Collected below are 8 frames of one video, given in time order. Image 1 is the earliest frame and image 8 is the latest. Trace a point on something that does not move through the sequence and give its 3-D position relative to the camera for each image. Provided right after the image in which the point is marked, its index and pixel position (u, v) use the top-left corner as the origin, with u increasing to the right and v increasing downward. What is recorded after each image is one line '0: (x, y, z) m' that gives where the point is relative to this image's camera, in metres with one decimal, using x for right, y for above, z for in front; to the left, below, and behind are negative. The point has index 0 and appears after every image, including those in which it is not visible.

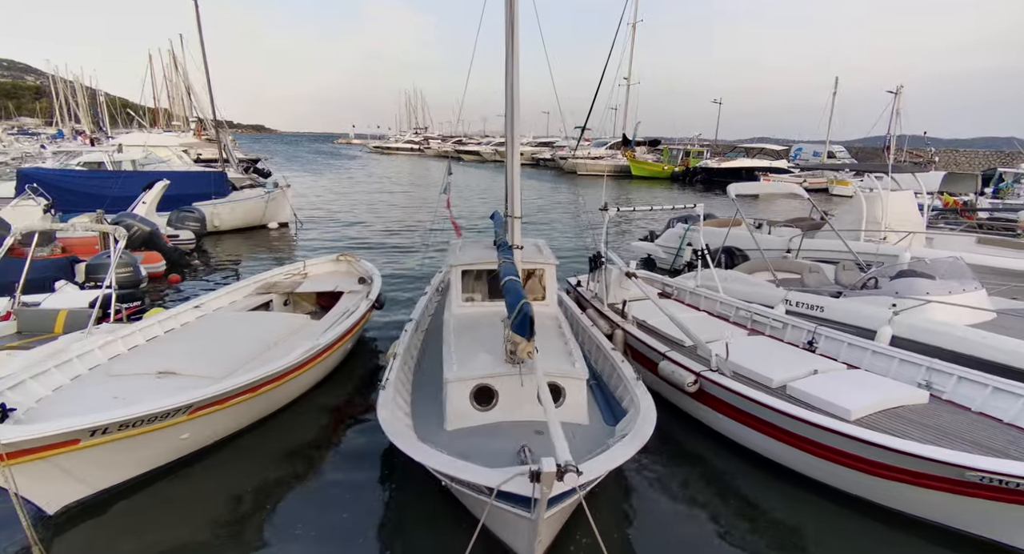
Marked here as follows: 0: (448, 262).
0: (-0.9, +0.2, +7.8) m
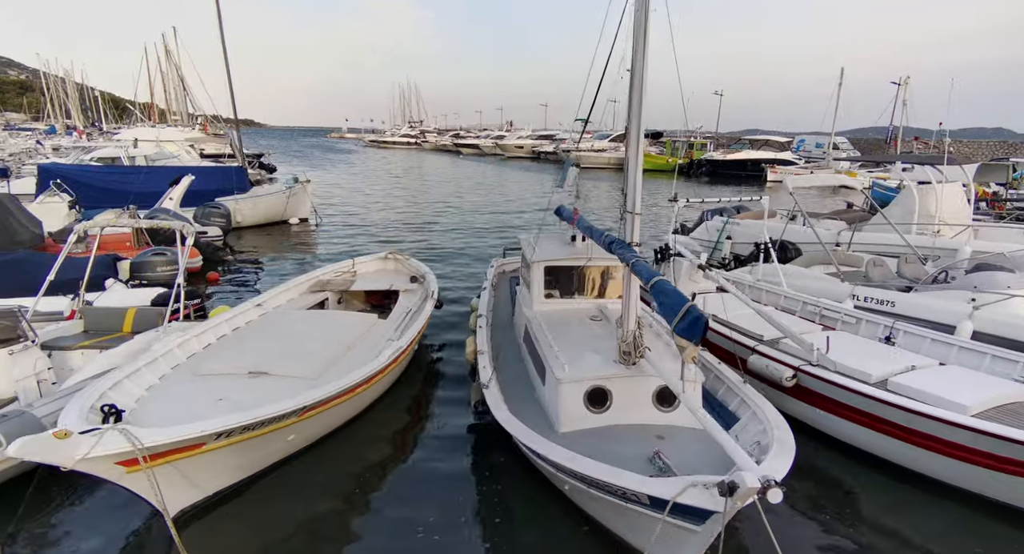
0: (+0.3, +0.2, +7.6) m
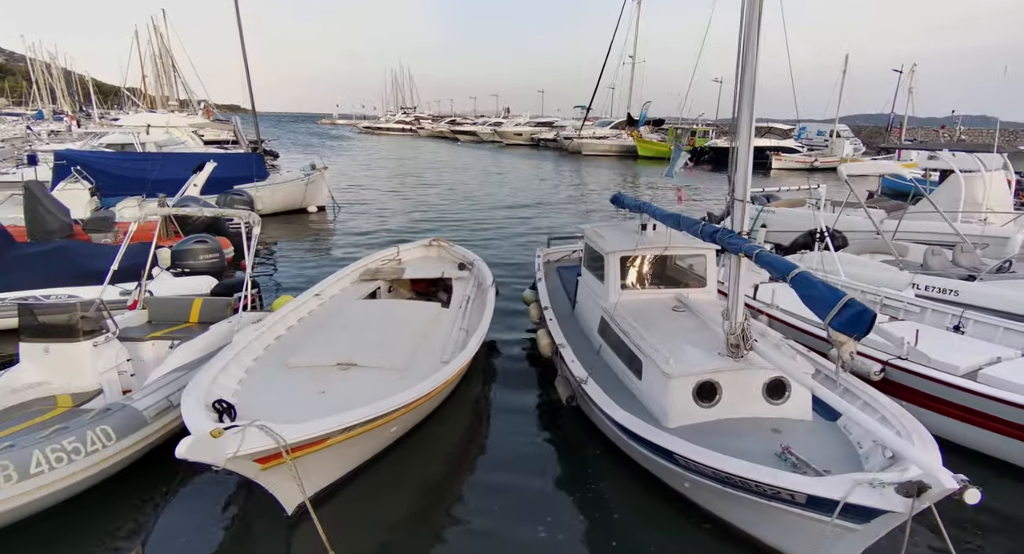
0: (+1.3, +0.4, +7.5) m
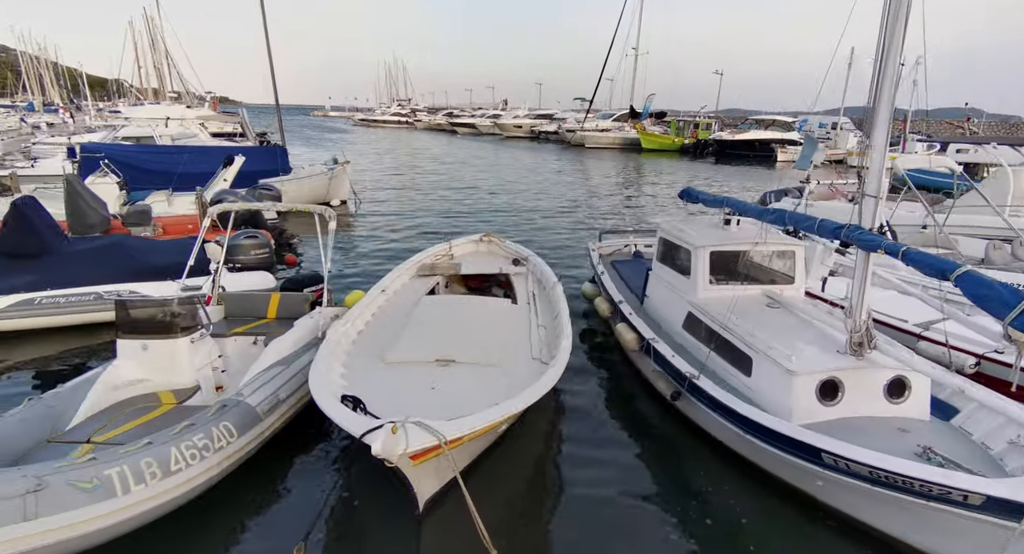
0: (+2.6, +0.5, +7.5) m
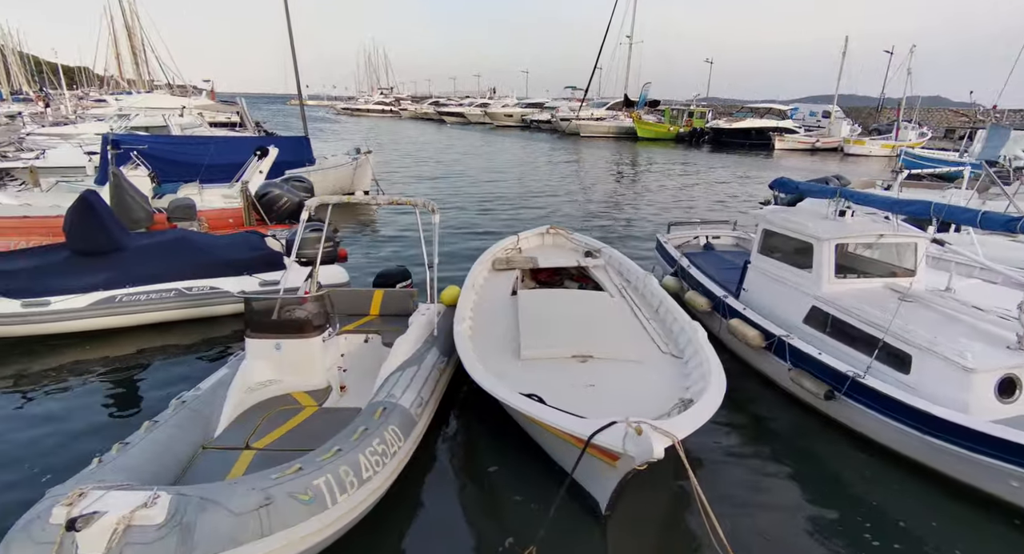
0: (+4.2, +0.6, +7.3) m
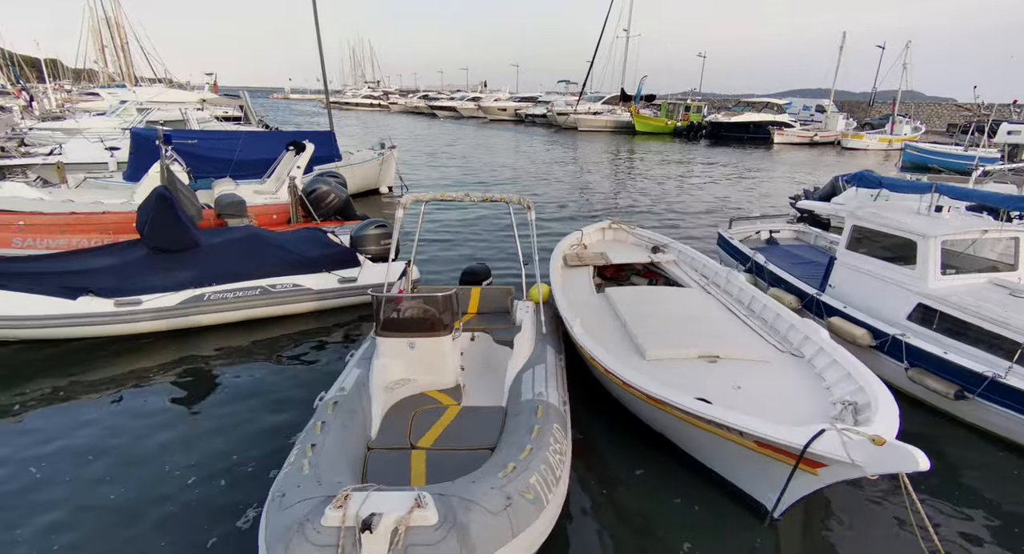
0: (+5.8, +0.6, +7.4) m
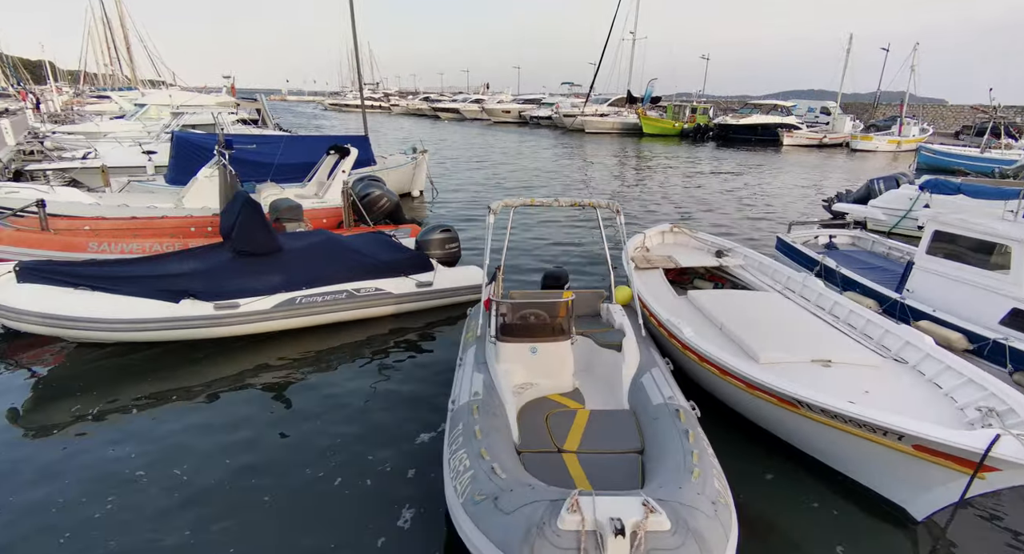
0: (+7.2, +0.6, +7.5) m
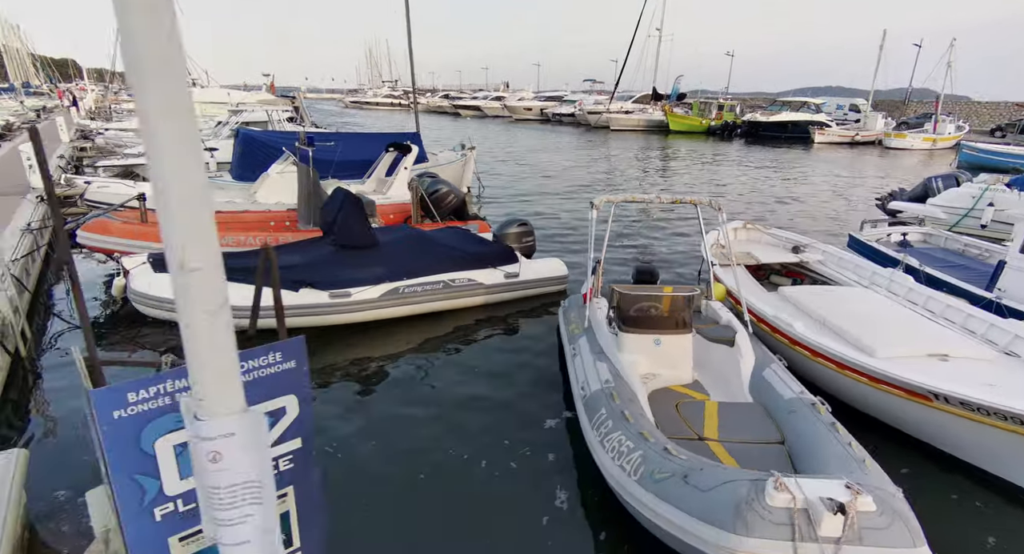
0: (+8.8, +0.6, +7.5) m
